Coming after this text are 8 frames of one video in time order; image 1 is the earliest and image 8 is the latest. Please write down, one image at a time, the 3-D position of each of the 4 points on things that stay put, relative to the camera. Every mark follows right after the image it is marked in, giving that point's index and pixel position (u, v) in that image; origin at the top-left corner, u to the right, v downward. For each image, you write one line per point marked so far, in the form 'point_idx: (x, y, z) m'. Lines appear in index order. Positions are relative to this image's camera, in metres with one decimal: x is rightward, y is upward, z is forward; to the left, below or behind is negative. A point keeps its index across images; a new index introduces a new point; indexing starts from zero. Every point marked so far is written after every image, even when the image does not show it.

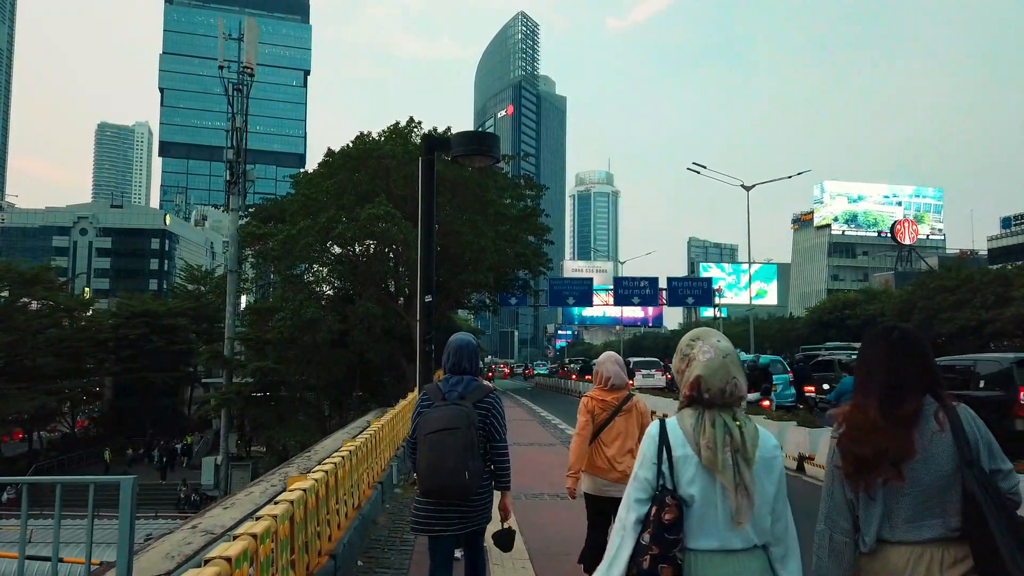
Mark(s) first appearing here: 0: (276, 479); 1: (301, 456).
0: (-3.1, -2.5, +9.9) m
1: (-3.3, -2.7, +11.6) m
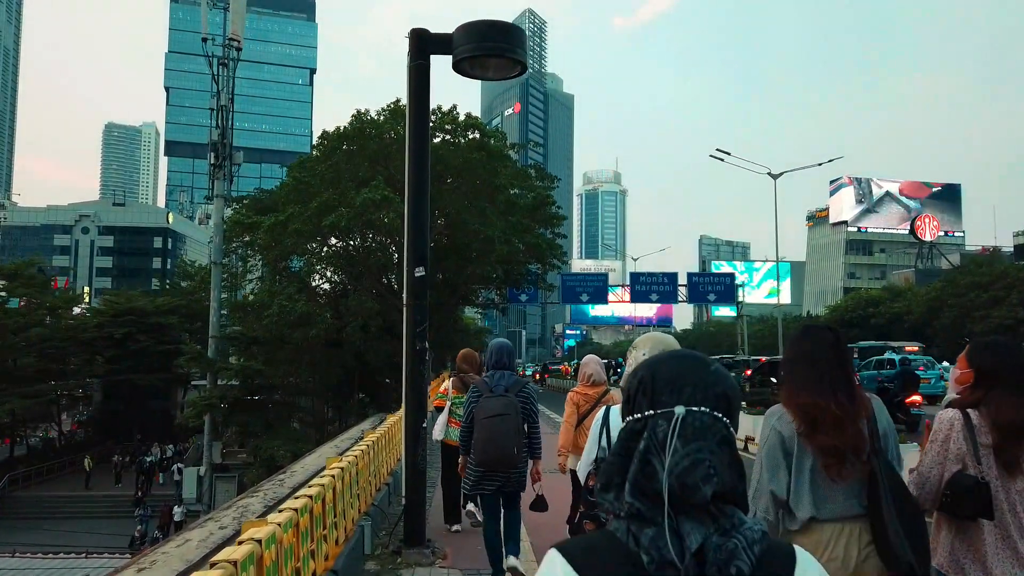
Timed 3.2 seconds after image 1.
0: (-2.9, -2.3, +7.6) m
1: (-3.1, -2.5, +9.2) m
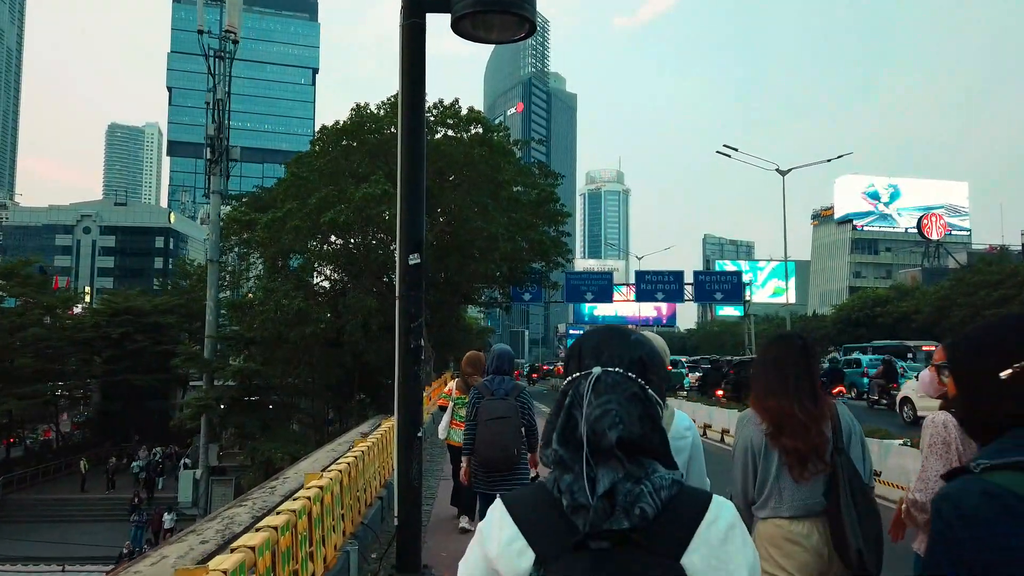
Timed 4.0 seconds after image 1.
0: (-2.8, -2.3, +7.0) m
1: (-3.0, -2.4, +8.7) m
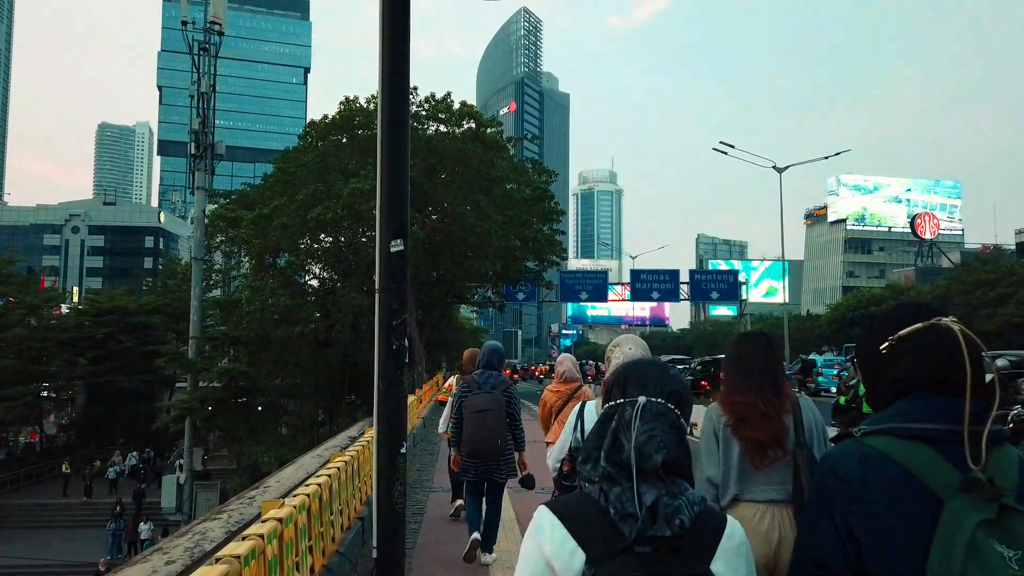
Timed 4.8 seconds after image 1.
0: (-2.8, -2.2, +6.4) m
1: (-3.1, -2.4, +8.0) m
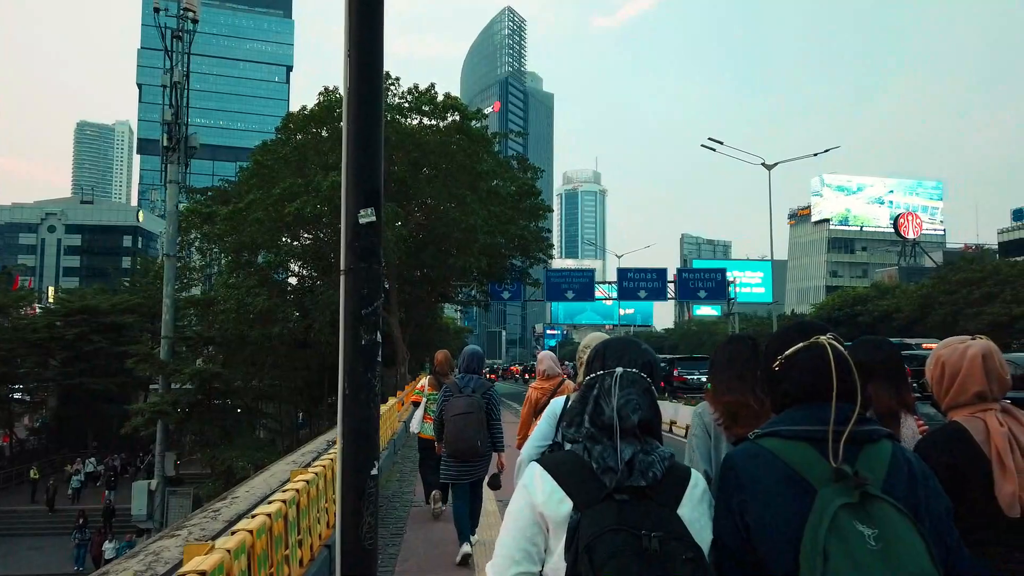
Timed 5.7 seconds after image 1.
0: (-2.9, -2.2, +5.6) m
1: (-3.2, -2.3, +7.3) m
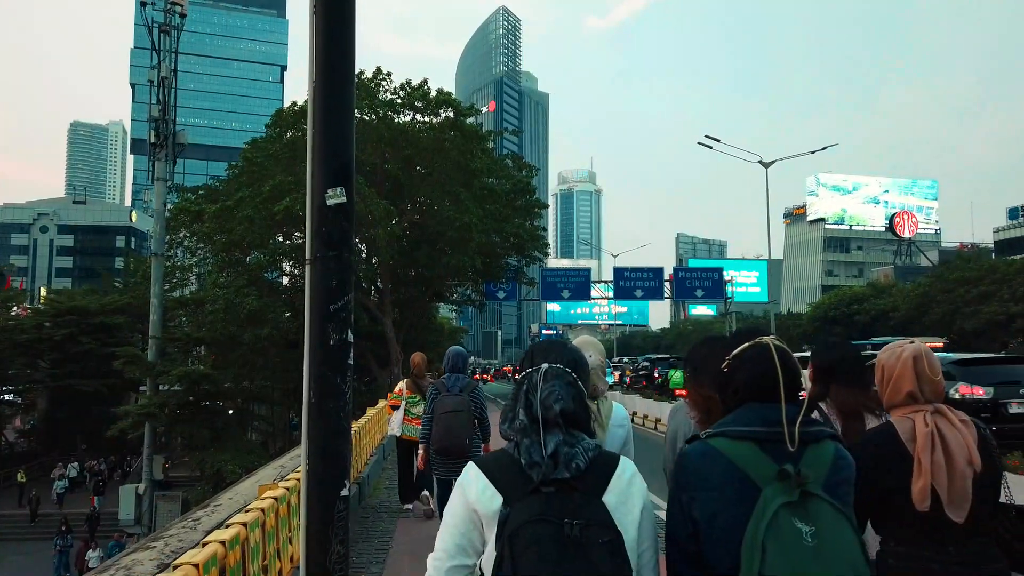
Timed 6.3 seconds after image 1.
0: (-2.9, -2.1, +5.2) m
1: (-3.2, -2.3, +6.9) m
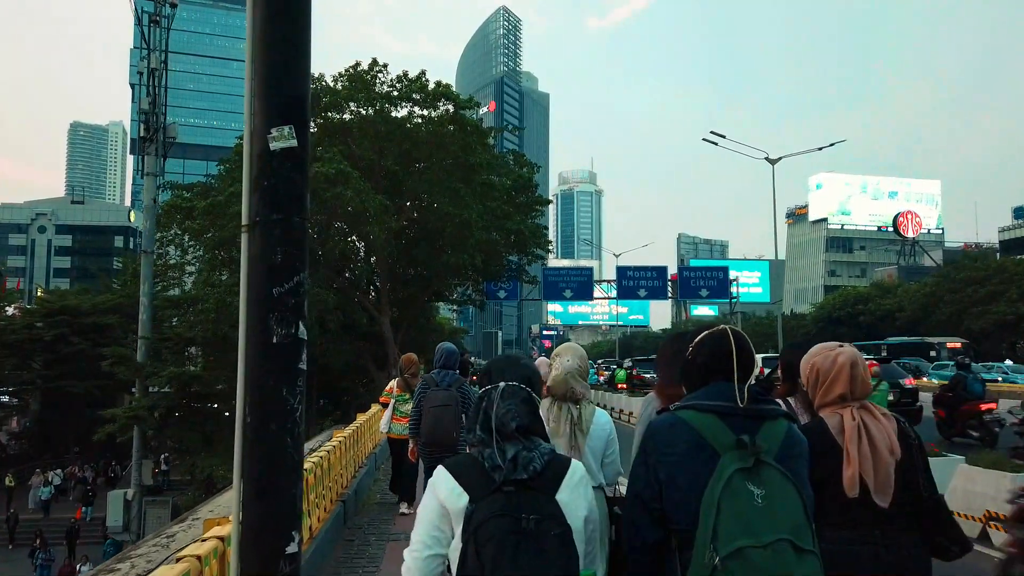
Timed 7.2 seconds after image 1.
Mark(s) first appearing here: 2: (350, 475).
0: (-2.9, -2.1, +4.5) m
1: (-3.2, -2.2, +6.2) m
2: (-2.0, -2.3, +9.7) m
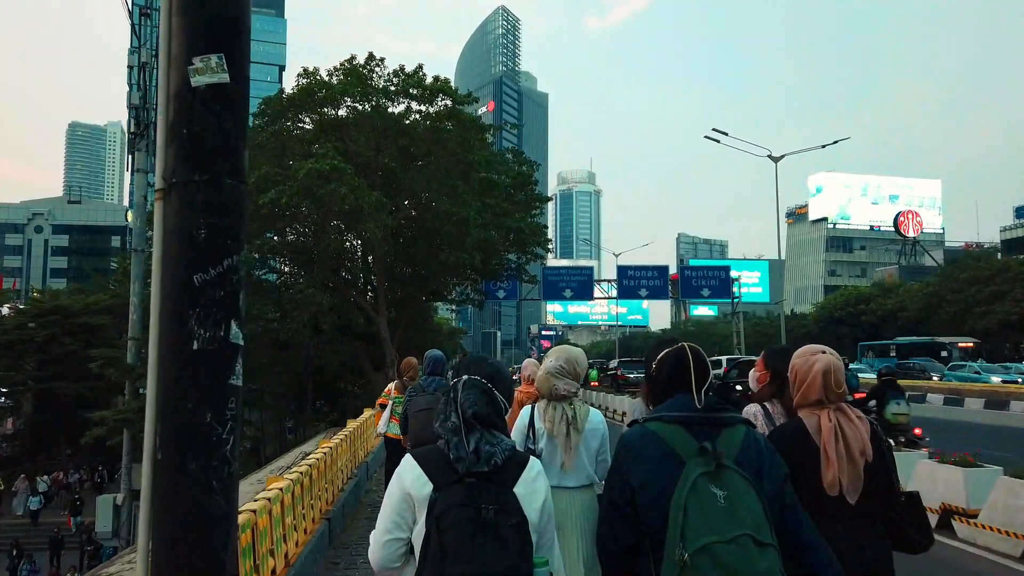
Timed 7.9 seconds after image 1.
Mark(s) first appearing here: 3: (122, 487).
0: (-2.9, -2.1, +4.1) m
1: (-3.2, -2.2, +5.7) m
2: (-2.0, -2.3, +9.2) m
3: (-9.7, -5.0, +19.3) m
